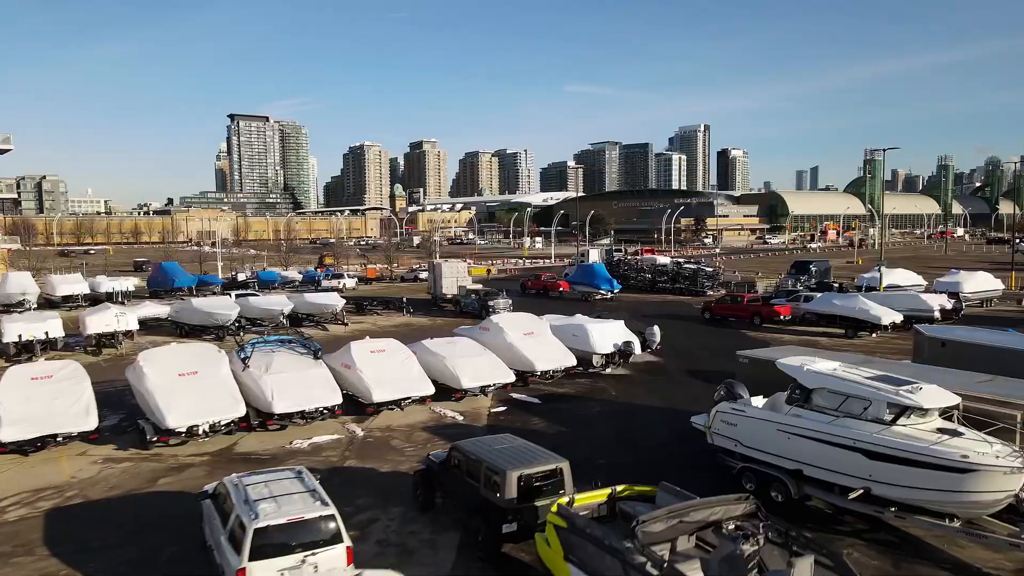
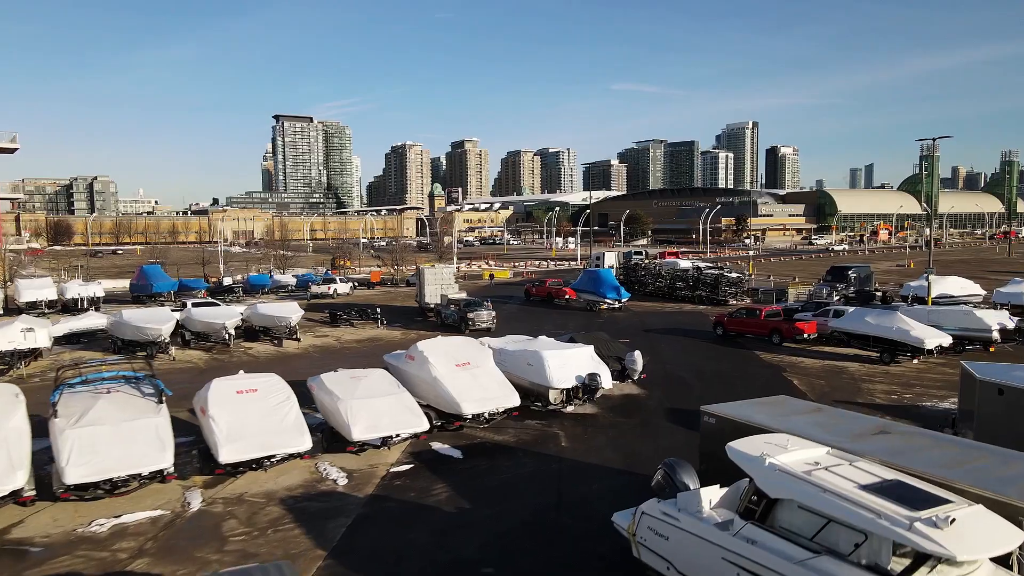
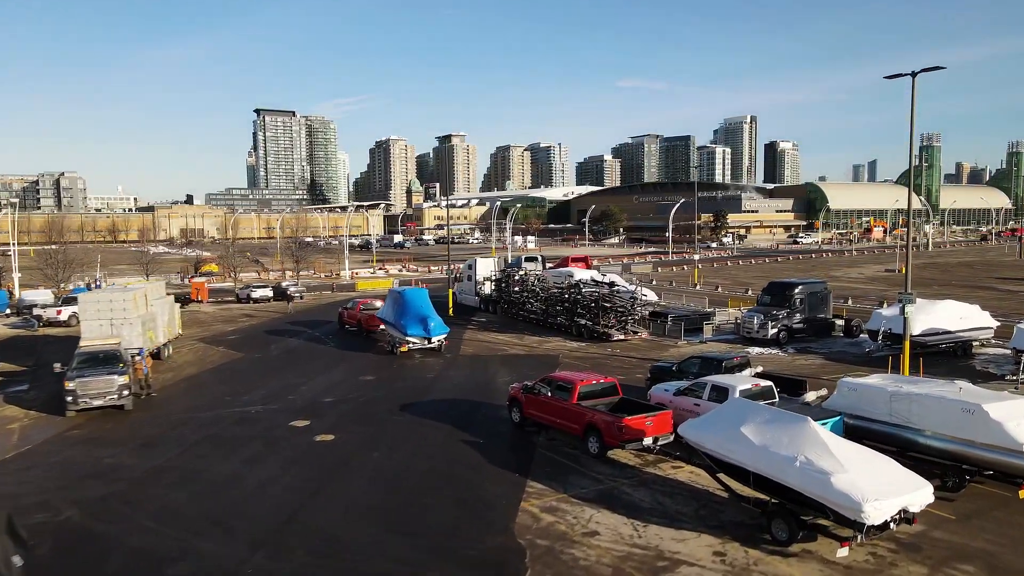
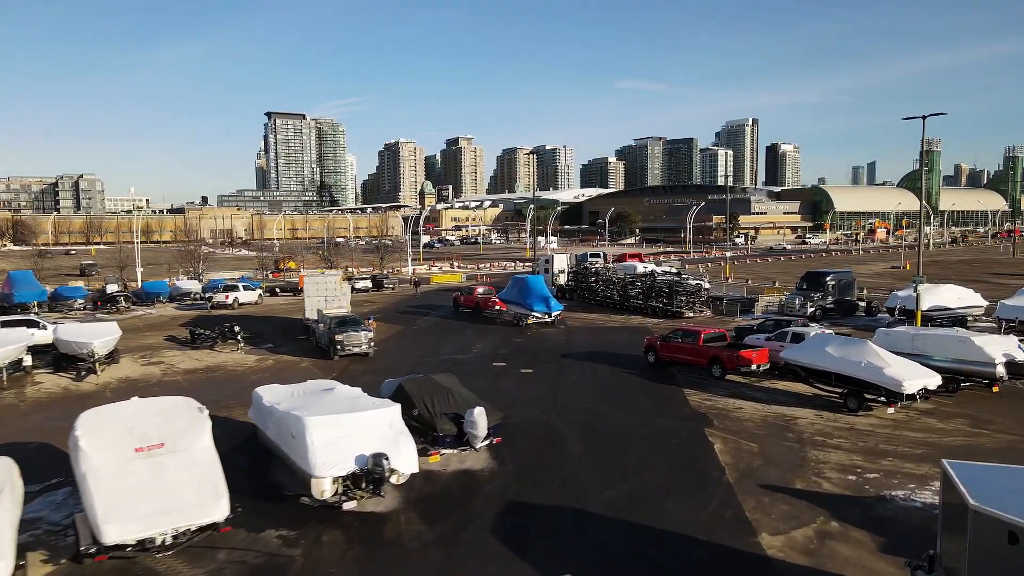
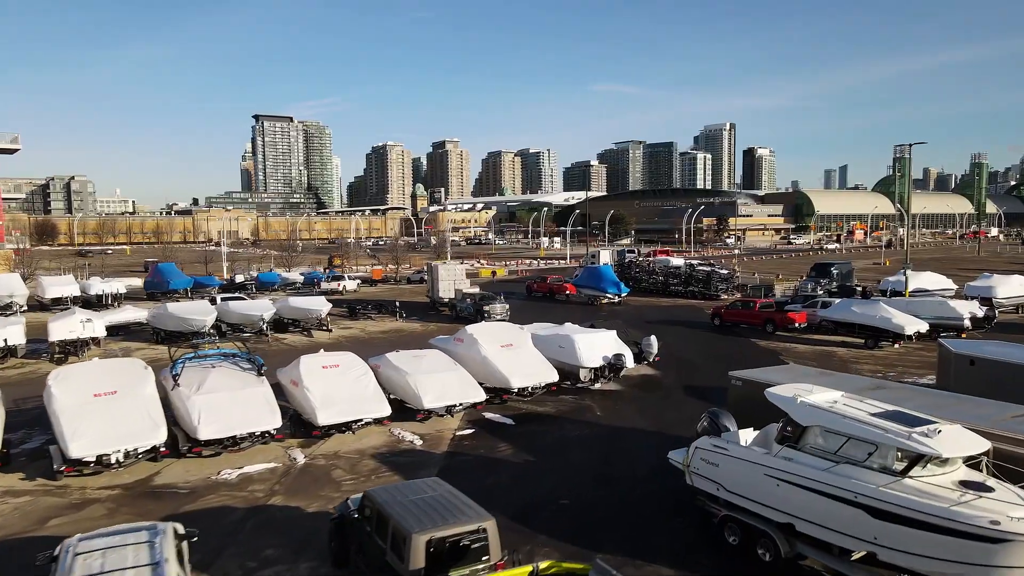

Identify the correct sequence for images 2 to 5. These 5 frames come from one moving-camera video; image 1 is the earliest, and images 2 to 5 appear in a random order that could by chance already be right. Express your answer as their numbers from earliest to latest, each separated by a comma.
5, 2, 4, 3
